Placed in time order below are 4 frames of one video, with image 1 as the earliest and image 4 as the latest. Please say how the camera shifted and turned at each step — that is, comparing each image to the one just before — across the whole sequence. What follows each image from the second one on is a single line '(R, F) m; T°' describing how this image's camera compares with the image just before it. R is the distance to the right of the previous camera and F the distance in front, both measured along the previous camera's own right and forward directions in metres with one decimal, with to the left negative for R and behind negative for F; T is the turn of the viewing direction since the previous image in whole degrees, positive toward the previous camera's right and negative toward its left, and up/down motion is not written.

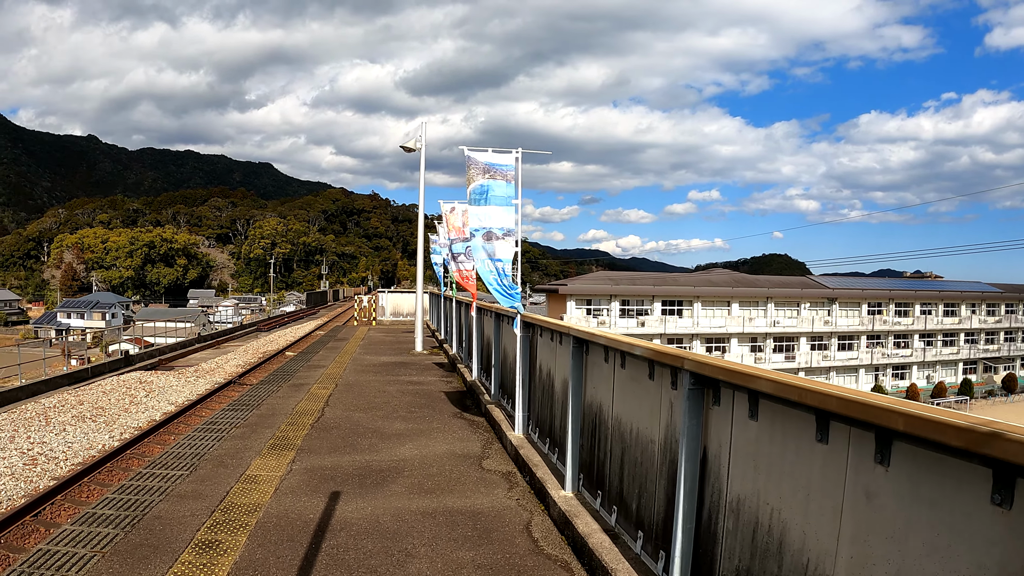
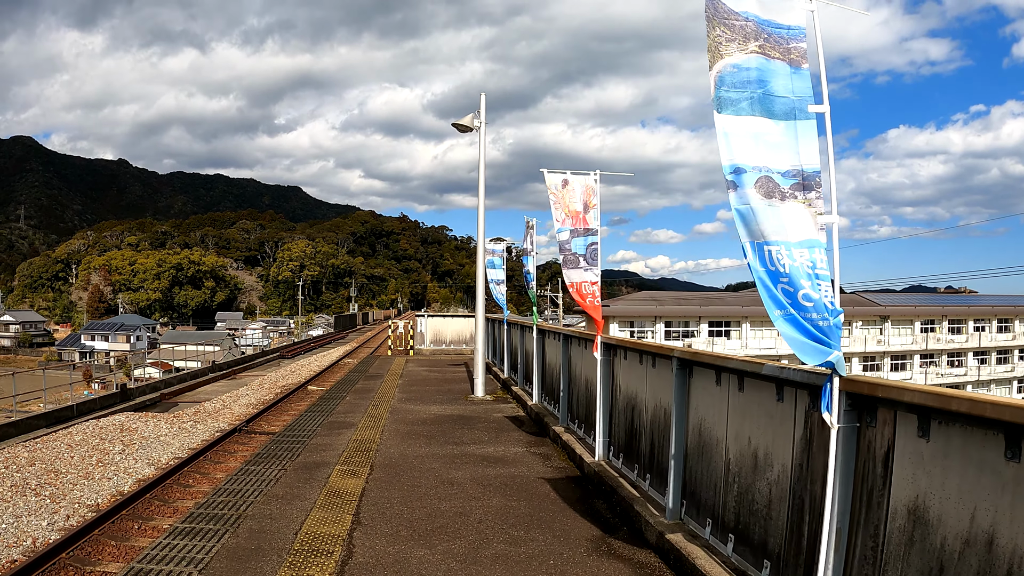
(-1.0, +3.0) m; -2°
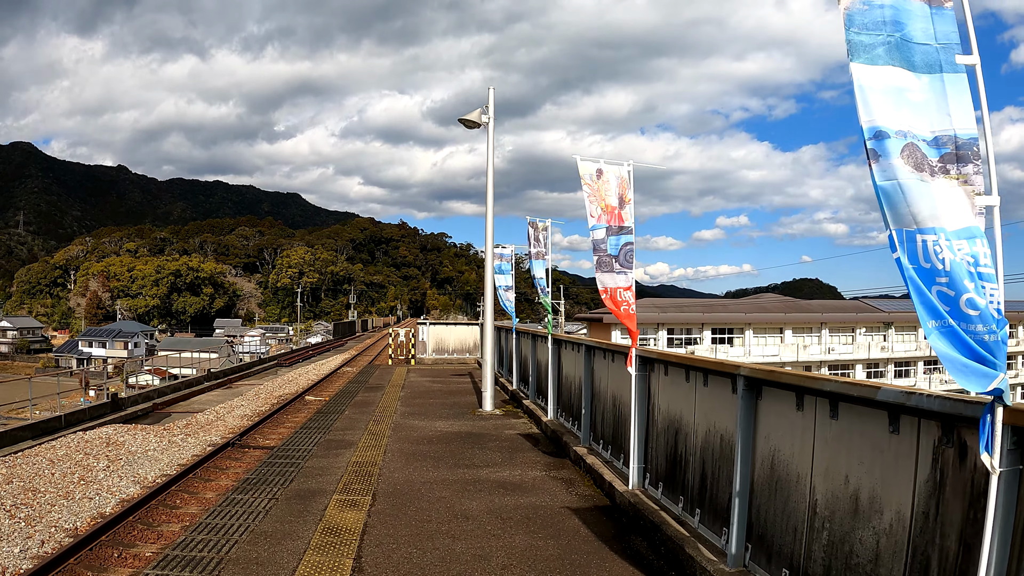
(-0.2, +0.5) m; 0°
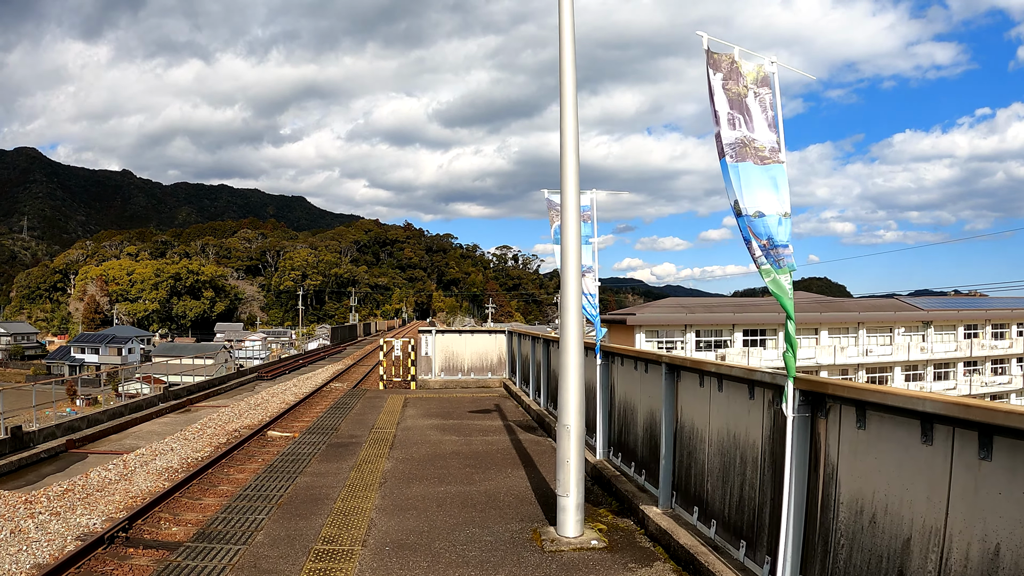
(-0.6, +4.2) m; -1°
